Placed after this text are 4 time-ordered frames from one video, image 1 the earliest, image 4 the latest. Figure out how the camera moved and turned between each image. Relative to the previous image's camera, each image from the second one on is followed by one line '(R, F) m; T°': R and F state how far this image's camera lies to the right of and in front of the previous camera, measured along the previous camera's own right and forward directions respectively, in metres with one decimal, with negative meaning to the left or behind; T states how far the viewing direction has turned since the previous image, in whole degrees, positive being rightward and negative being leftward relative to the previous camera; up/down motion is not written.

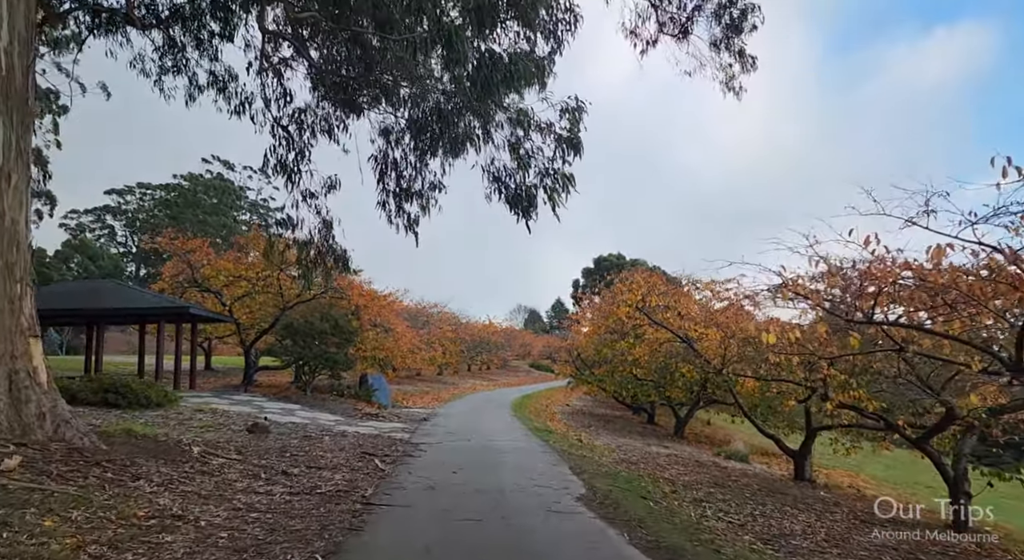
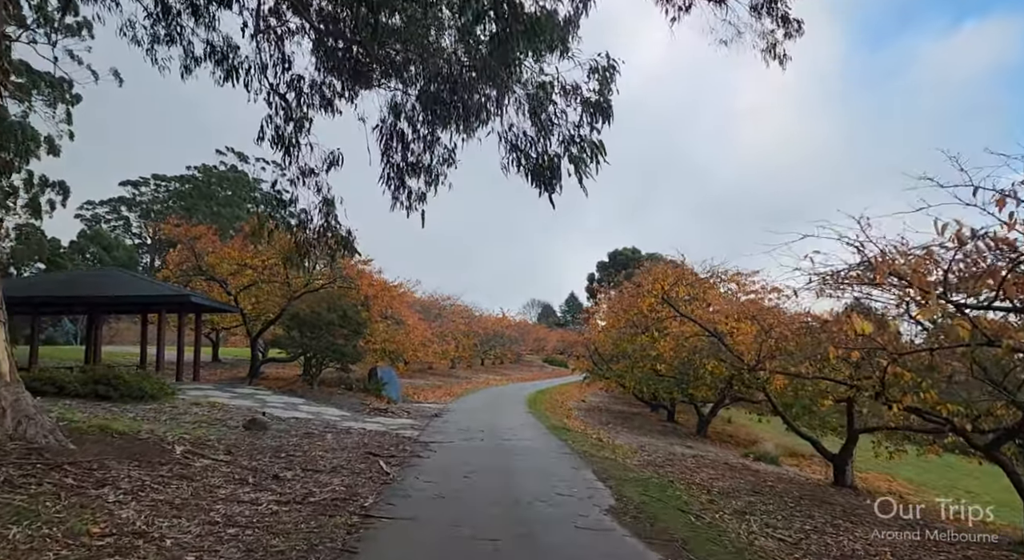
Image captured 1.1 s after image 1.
(-0.1, +1.0) m; -1°
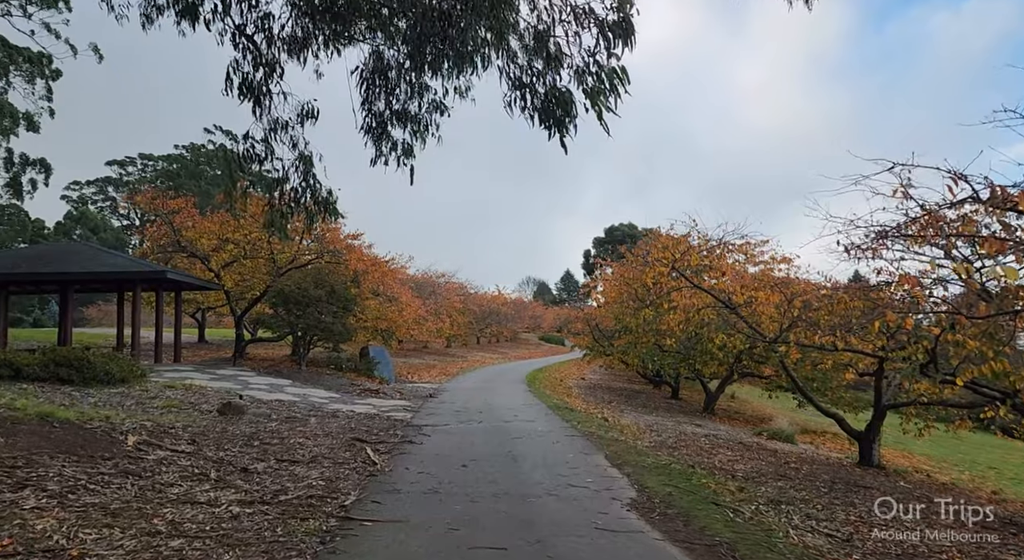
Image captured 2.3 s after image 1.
(-0.1, +1.1) m; 0°
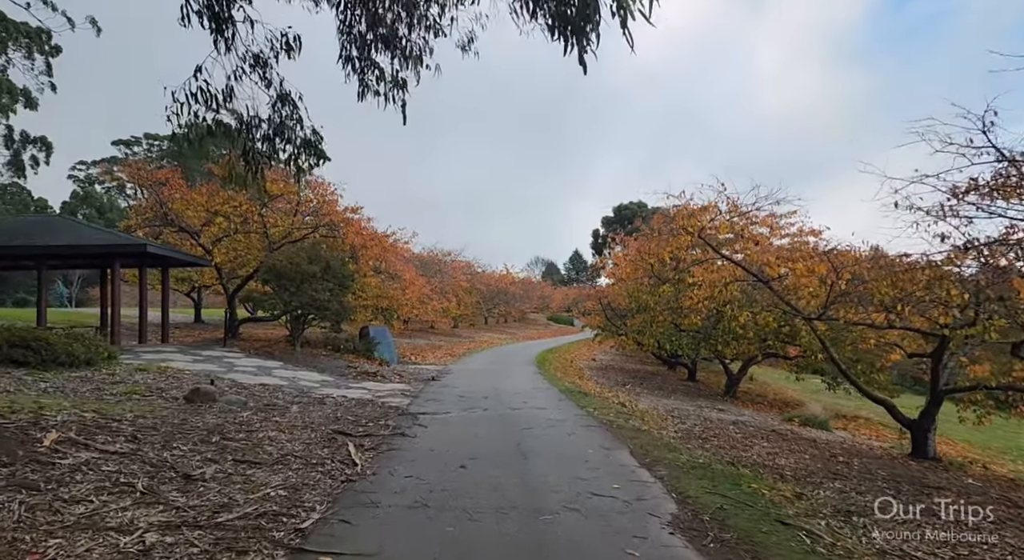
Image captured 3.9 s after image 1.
(0.0, +1.4) m; -1°
